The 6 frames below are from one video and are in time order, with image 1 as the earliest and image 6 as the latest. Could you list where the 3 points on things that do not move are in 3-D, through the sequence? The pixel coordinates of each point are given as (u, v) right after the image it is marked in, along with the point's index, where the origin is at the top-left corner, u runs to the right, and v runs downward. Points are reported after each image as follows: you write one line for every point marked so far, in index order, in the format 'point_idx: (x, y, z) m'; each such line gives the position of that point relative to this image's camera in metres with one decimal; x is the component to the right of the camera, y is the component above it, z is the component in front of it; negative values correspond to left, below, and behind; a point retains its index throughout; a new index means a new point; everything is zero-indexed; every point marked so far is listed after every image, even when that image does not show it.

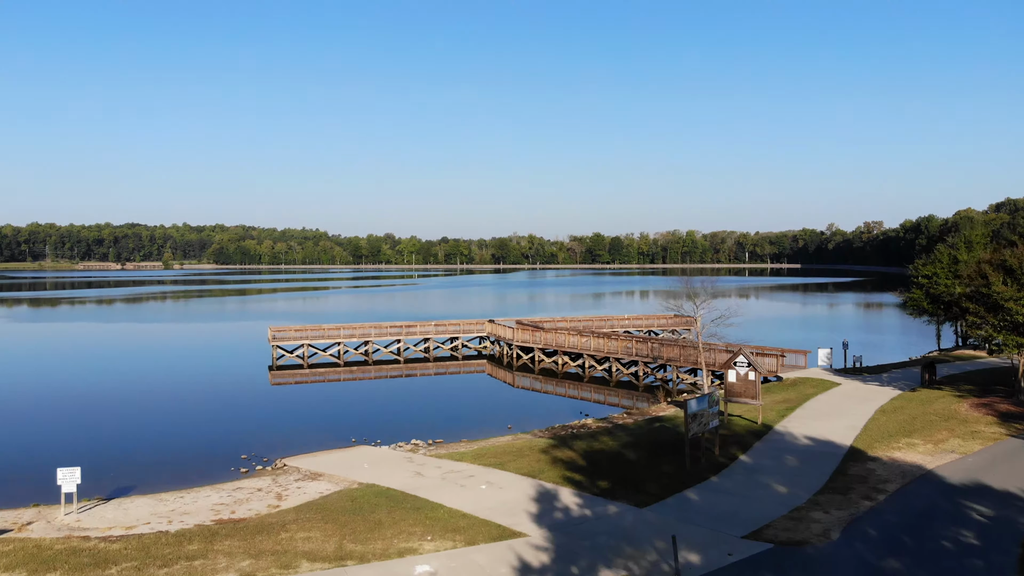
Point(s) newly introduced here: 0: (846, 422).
0: (+8.7, -3.5, +18.1) m
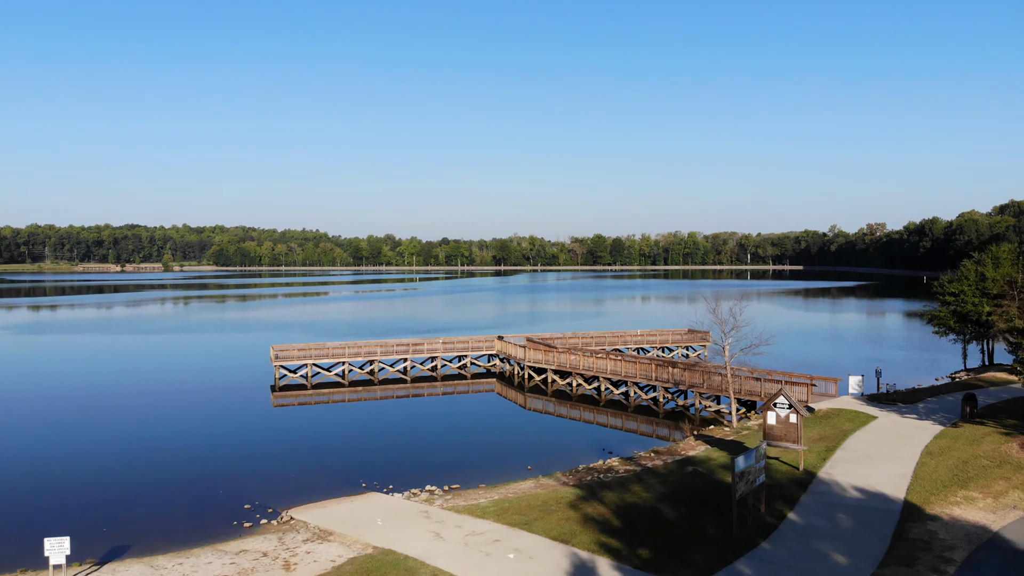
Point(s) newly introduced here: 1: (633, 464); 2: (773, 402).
0: (+9.2, -4.4, +16.9) m
1: (+3.1, -4.5, +18.0) m
2: (+6.3, -2.8, +16.9) m
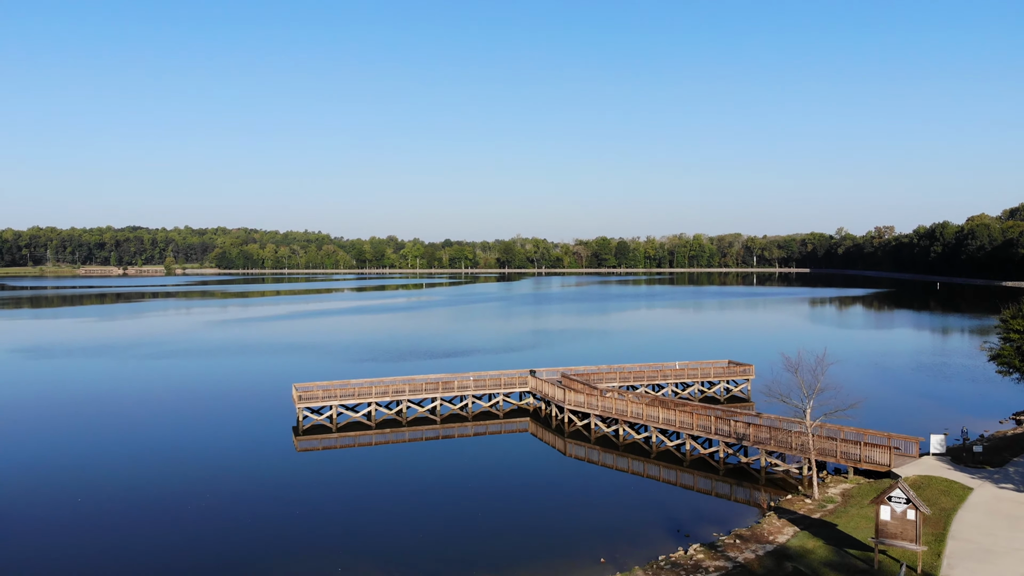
0: (+10.9, -6.0, +14.9) m
1: (+4.8, -6.2, +16.0) m
2: (+8.0, -4.4, +14.9) m
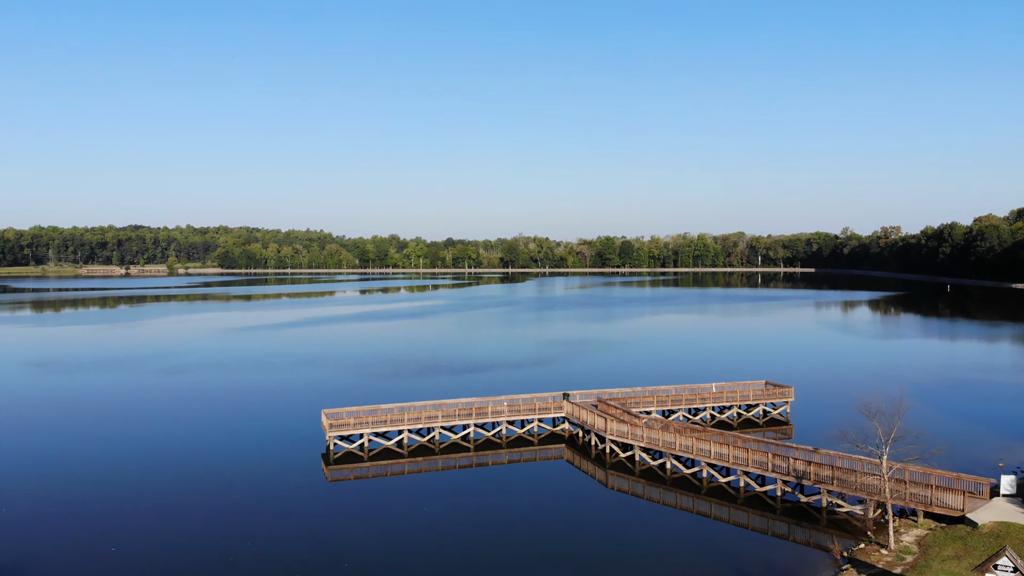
0: (+12.5, -7.1, +13.9) m
1: (+6.4, -7.3, +15.0) m
2: (+9.6, -5.5, +13.9) m
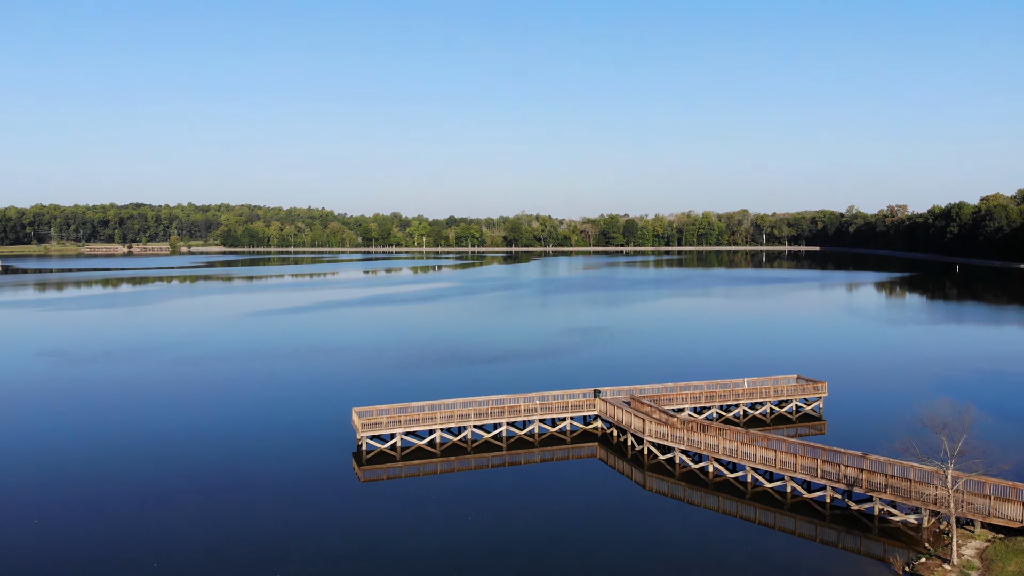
0: (+14.0, -7.5, +13.5) m
1: (+7.9, -7.7, +14.7) m
2: (+11.1, -5.9, +13.4) m
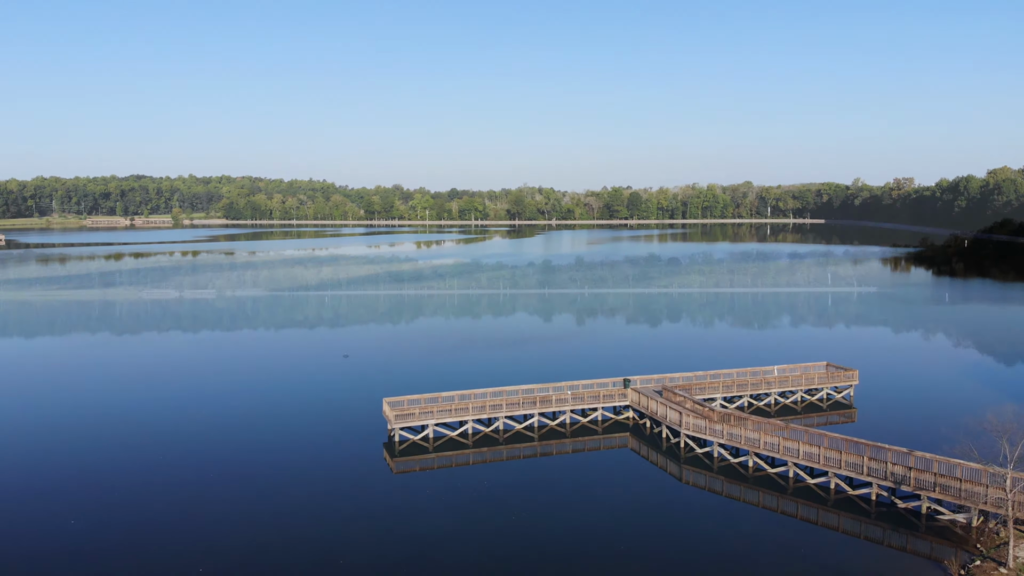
0: (+15.4, -7.8, +13.4) m
1: (+9.3, -7.9, +14.5) m
2: (+12.5, -6.2, +13.2) m
